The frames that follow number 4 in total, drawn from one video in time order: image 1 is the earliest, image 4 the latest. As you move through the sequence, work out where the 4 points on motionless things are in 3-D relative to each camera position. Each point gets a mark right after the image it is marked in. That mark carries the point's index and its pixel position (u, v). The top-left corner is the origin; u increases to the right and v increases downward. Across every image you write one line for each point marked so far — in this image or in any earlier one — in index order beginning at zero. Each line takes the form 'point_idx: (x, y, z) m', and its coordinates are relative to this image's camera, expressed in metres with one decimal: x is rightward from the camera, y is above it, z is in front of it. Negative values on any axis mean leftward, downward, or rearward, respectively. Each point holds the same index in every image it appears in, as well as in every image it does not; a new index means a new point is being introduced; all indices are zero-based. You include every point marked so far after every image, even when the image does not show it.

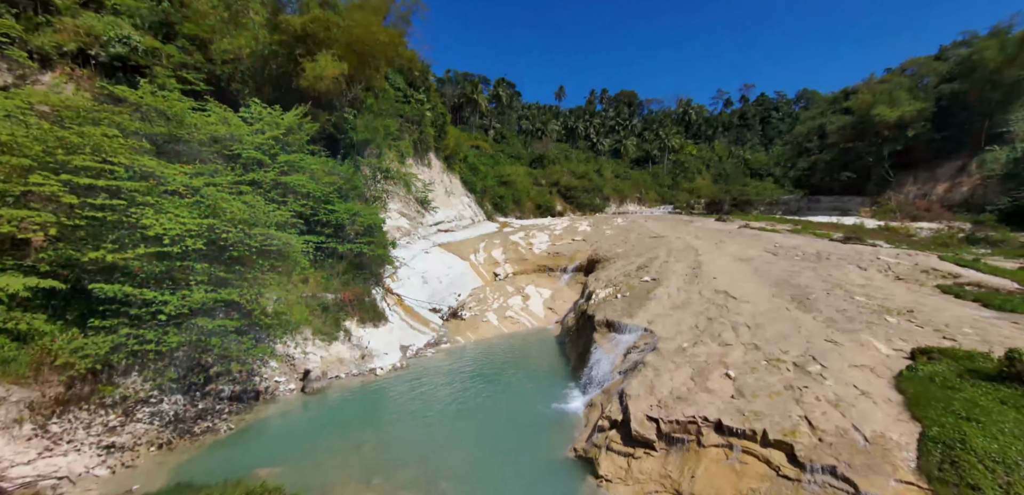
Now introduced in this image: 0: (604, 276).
0: (+3.6, -1.1, +14.3) m
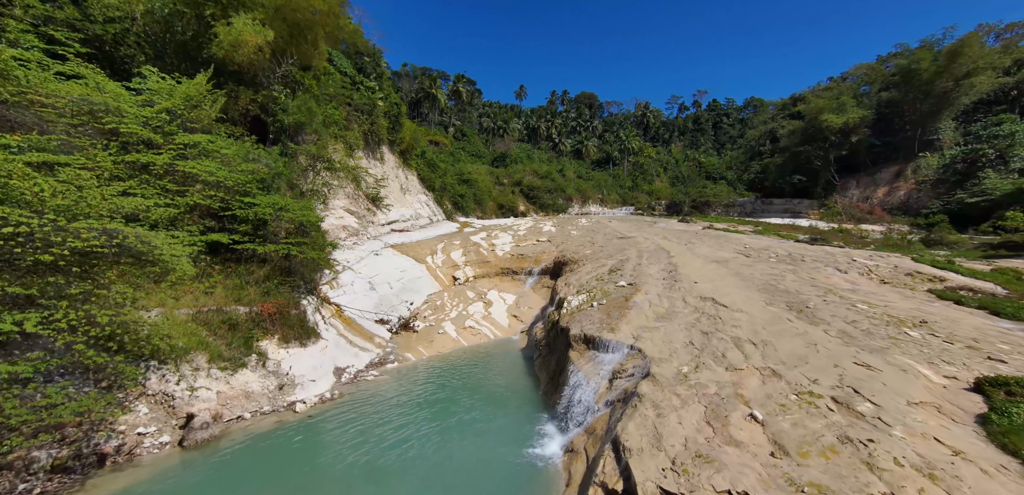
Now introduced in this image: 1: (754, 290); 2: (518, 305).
0: (+2.2, -1.2, +13.1) m
1: (+5.8, -1.1, +8.8) m
2: (+0.3, -2.5, +15.8) m
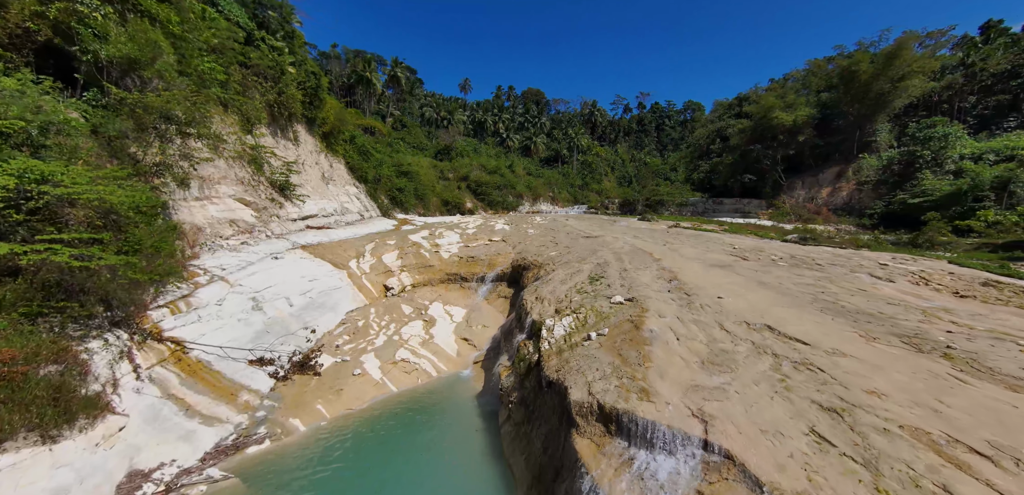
0: (+0.9, -1.2, +9.8) m
1: (+5.0, -1.1, +6.1) m
2: (-1.5, -2.5, +12.2) m
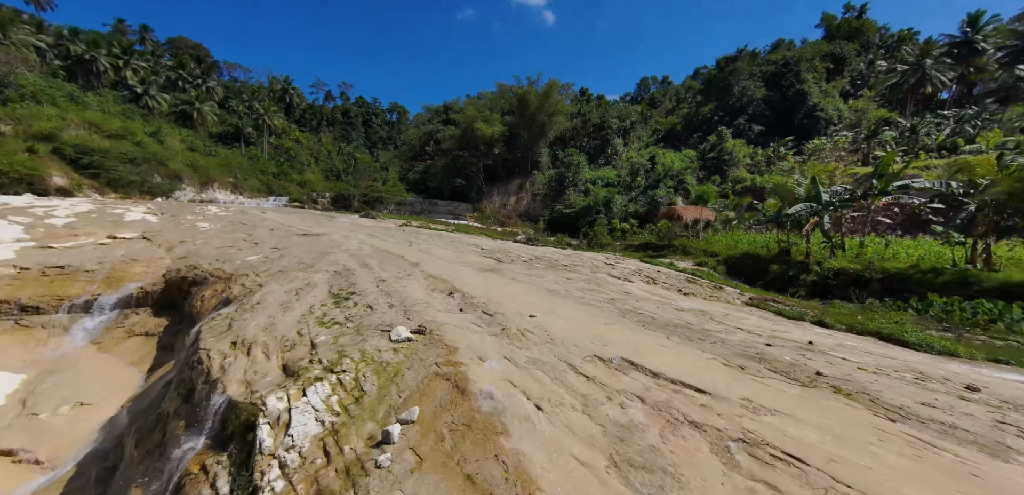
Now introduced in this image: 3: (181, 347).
0: (-3.7, -1.3, +5.0) m
1: (+1.9, -1.1, +5.3) m
2: (-7.0, -2.7, +5.2) m
3: (-5.7, -1.8, +6.3) m
